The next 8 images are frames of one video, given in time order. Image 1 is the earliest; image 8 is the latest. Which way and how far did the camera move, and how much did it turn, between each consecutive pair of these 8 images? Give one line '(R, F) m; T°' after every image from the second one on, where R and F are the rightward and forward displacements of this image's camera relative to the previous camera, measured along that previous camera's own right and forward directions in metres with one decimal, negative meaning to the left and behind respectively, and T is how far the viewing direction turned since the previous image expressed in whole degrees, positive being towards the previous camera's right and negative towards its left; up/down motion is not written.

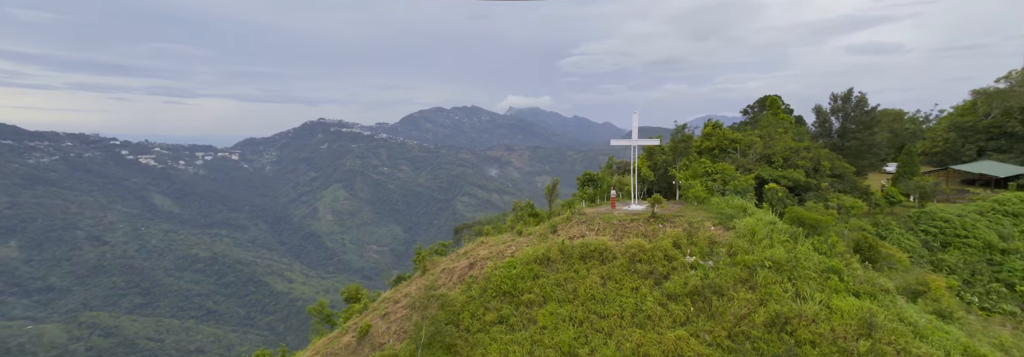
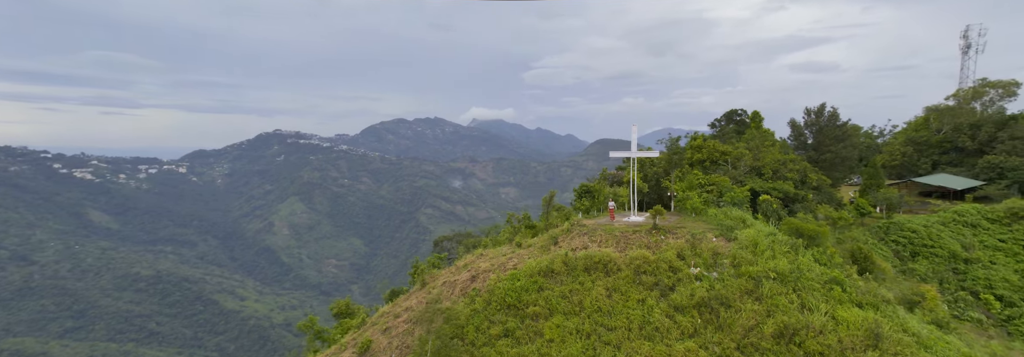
(-0.3, +0.1) m; +2°
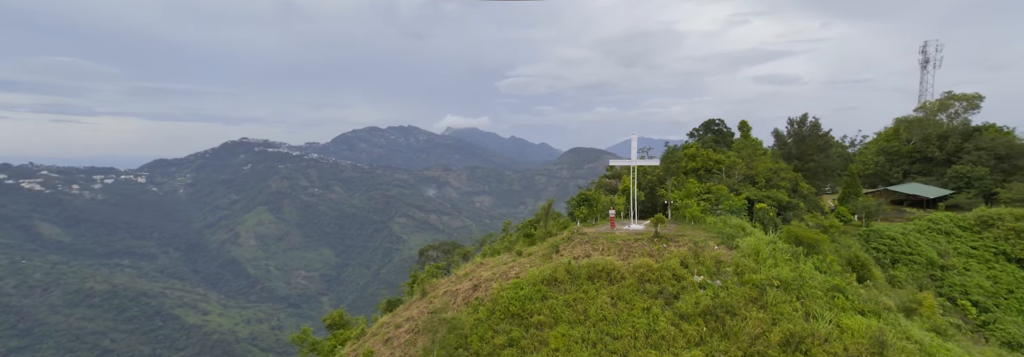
(-0.2, 0.0) m; +1°
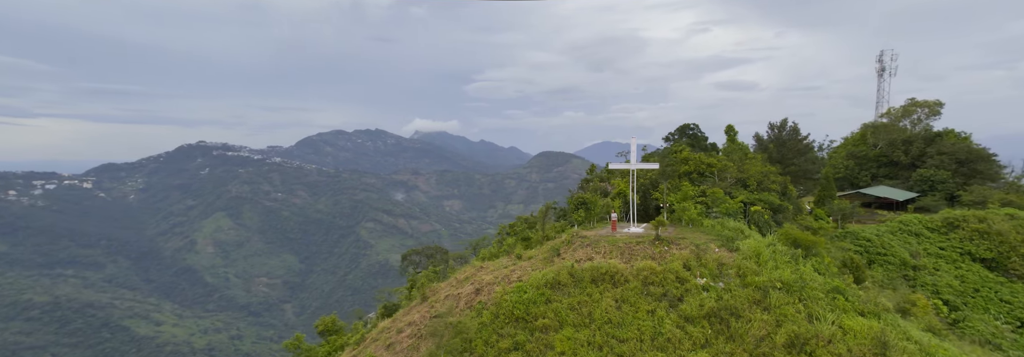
(-0.3, 0.0) m; +1°
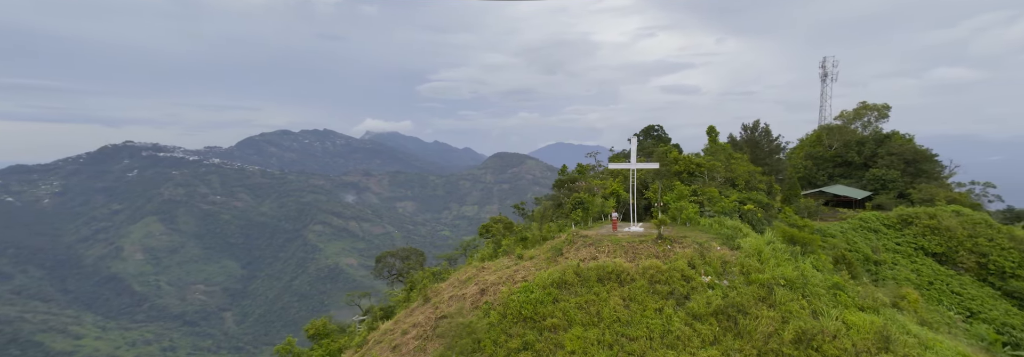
(-0.4, 0.0) m; +2°
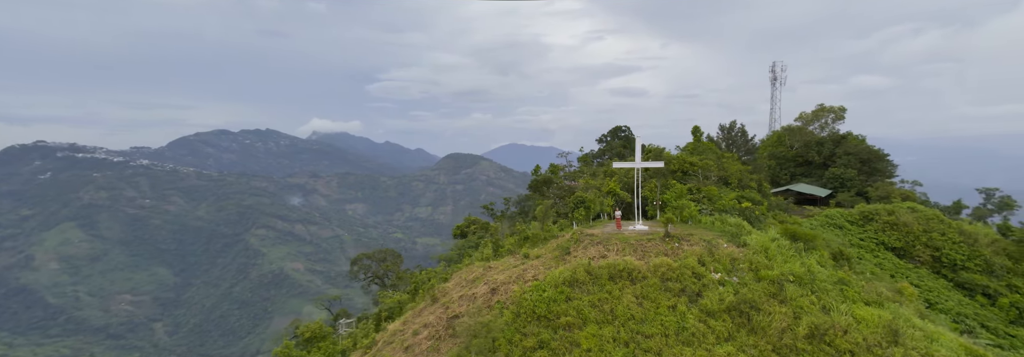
(-0.5, 0.0) m; +2°
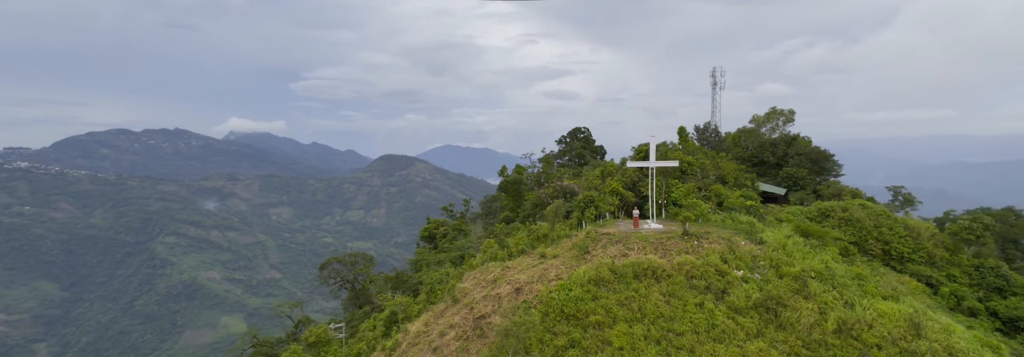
(-0.7, 0.0) m; +2°
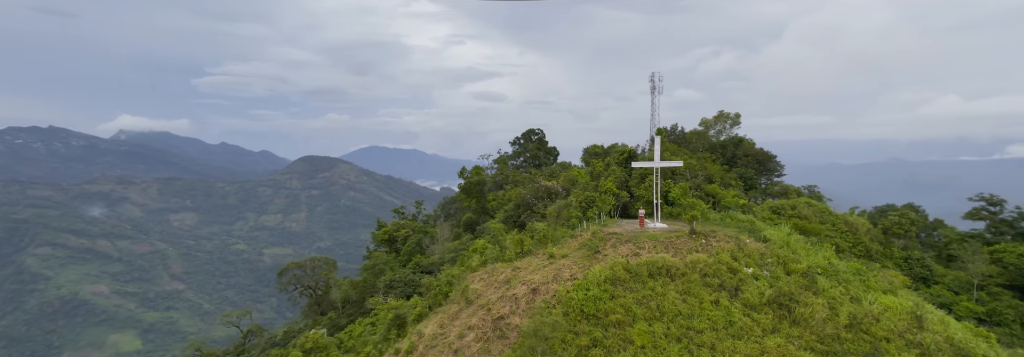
(-0.8, 0.0) m; +3°
